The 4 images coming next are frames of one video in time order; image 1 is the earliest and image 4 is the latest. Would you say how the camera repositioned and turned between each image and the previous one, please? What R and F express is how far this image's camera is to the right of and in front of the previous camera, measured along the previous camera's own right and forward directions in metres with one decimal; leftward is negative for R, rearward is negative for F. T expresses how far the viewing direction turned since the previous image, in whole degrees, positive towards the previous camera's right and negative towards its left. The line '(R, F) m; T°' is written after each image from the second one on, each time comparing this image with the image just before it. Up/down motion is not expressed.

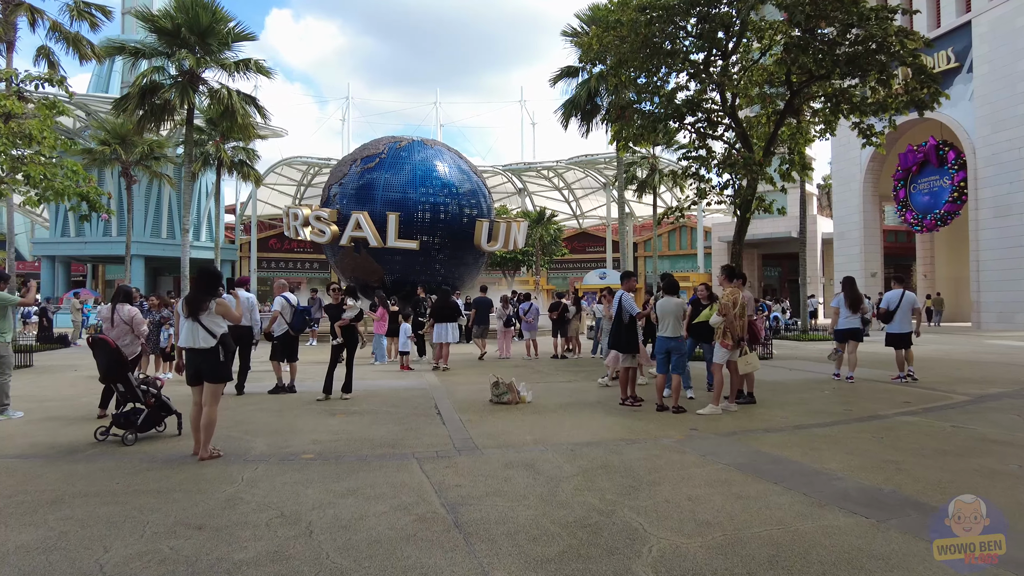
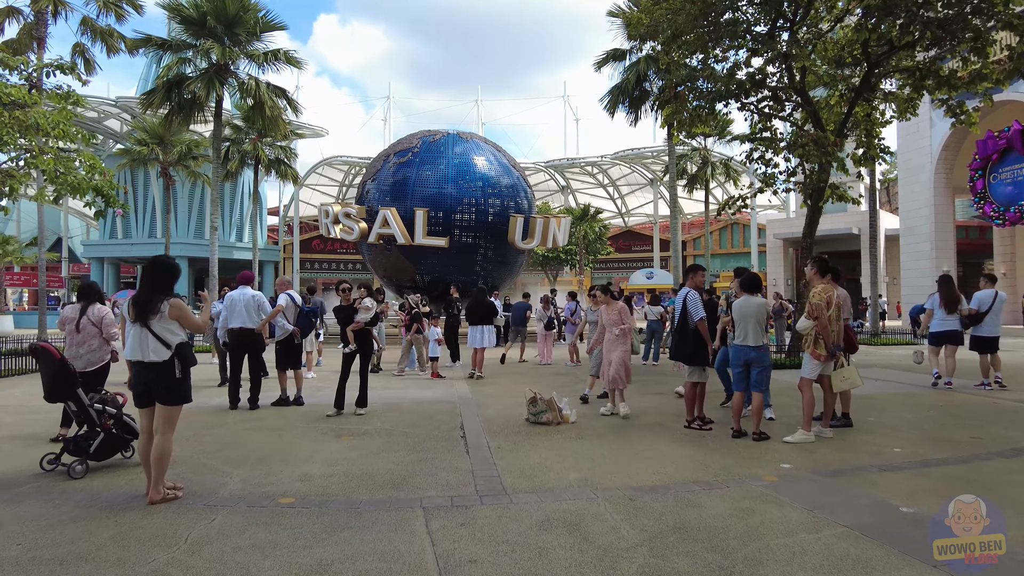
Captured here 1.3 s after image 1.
(0.0, +1.2) m; -4°
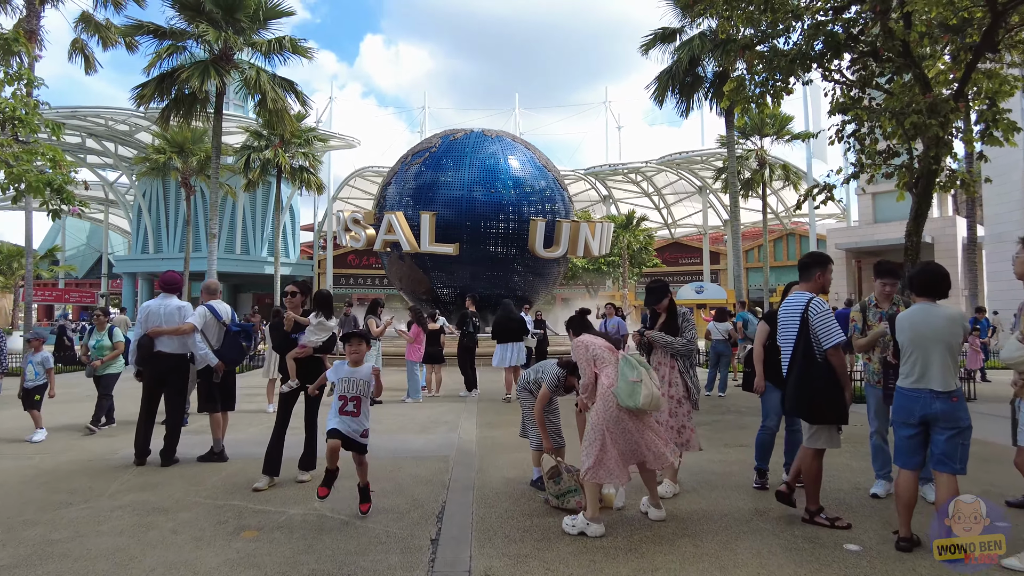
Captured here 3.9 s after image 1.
(+0.2, +2.2) m; -4°
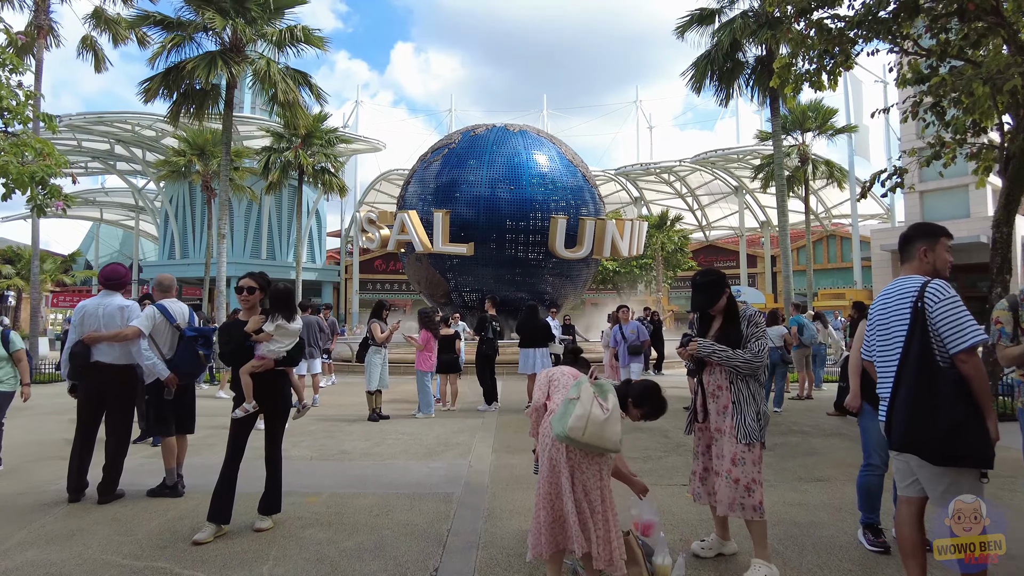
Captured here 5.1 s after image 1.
(+0.1, +1.0) m; -3°
